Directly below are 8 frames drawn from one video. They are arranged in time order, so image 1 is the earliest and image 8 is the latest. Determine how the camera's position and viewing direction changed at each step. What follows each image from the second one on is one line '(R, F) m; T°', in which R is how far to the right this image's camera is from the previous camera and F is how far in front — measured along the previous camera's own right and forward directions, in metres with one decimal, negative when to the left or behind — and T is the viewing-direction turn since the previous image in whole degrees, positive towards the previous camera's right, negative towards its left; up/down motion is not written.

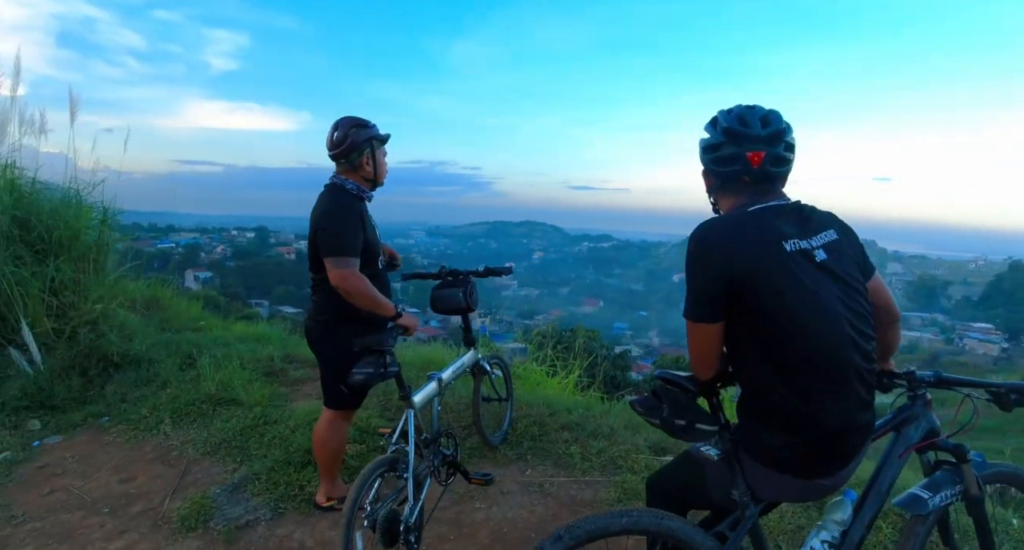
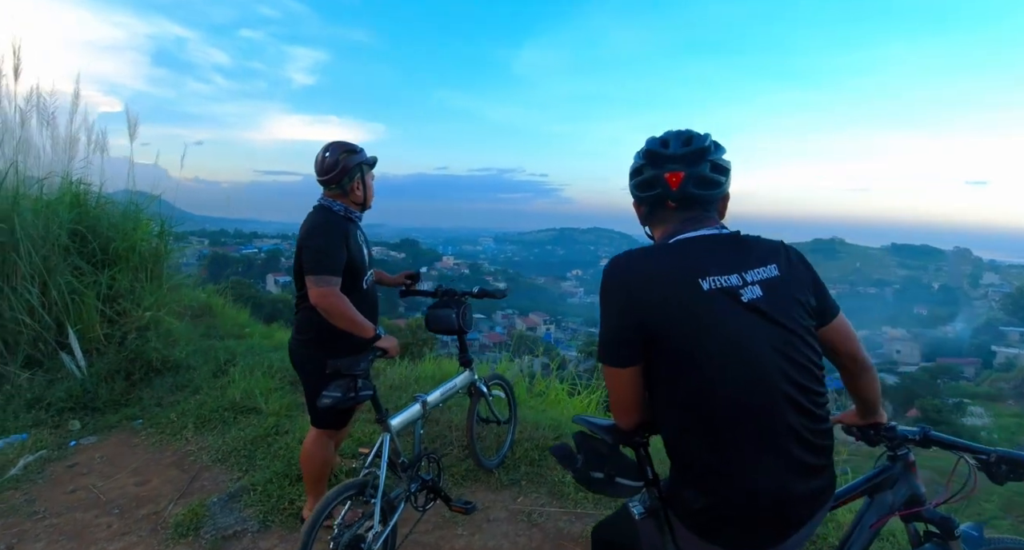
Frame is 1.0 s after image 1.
(+0.4, +0.1) m; -7°
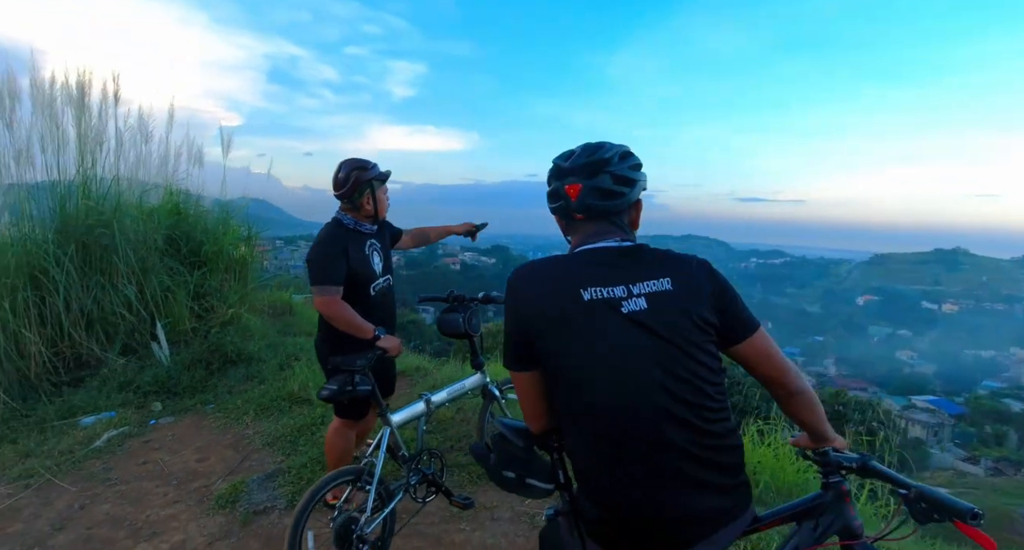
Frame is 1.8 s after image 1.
(+0.5, 0.0) m; -10°
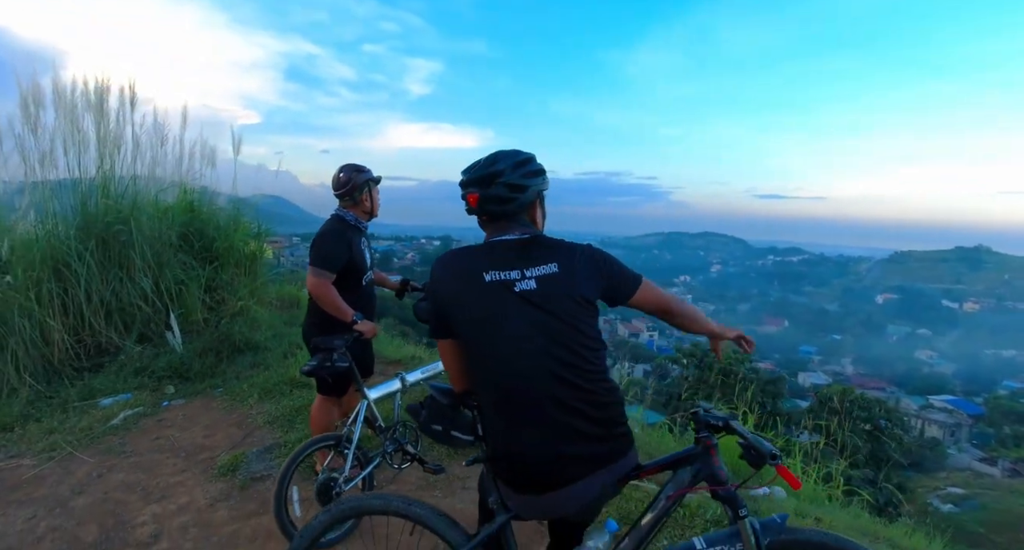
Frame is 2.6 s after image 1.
(+0.3, -0.3) m; -2°
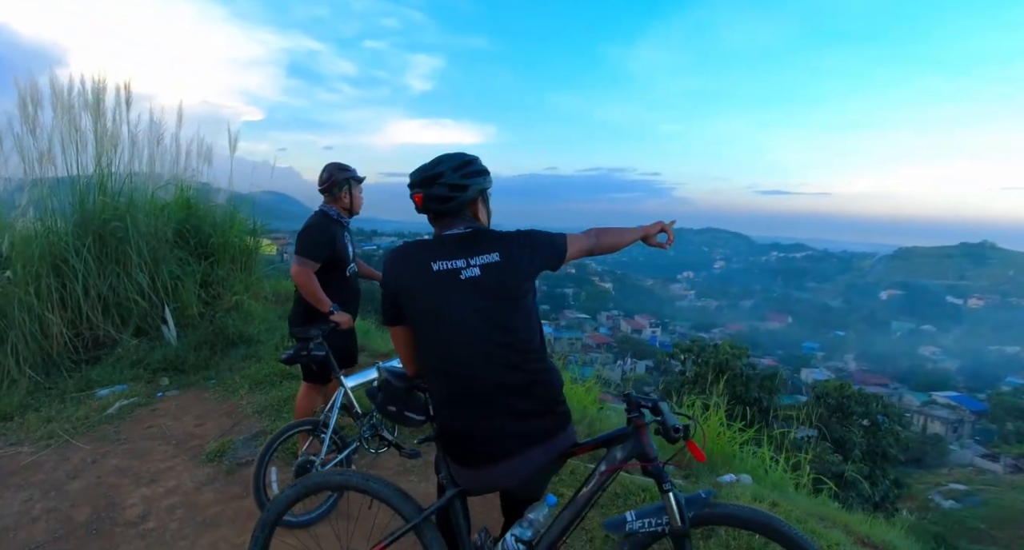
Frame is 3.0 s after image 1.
(+0.2, -0.1) m; 0°
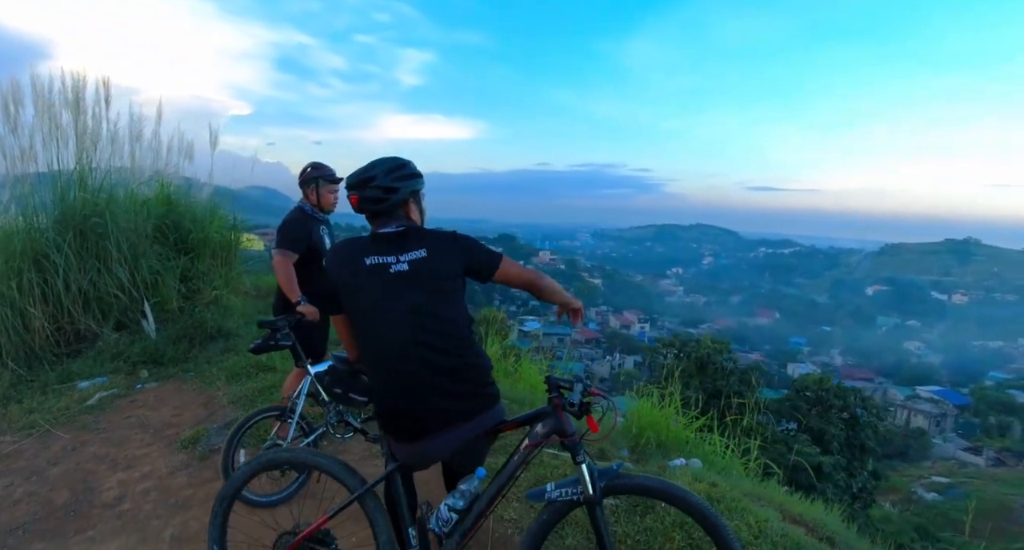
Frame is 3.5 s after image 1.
(+0.2, -0.2) m; +1°
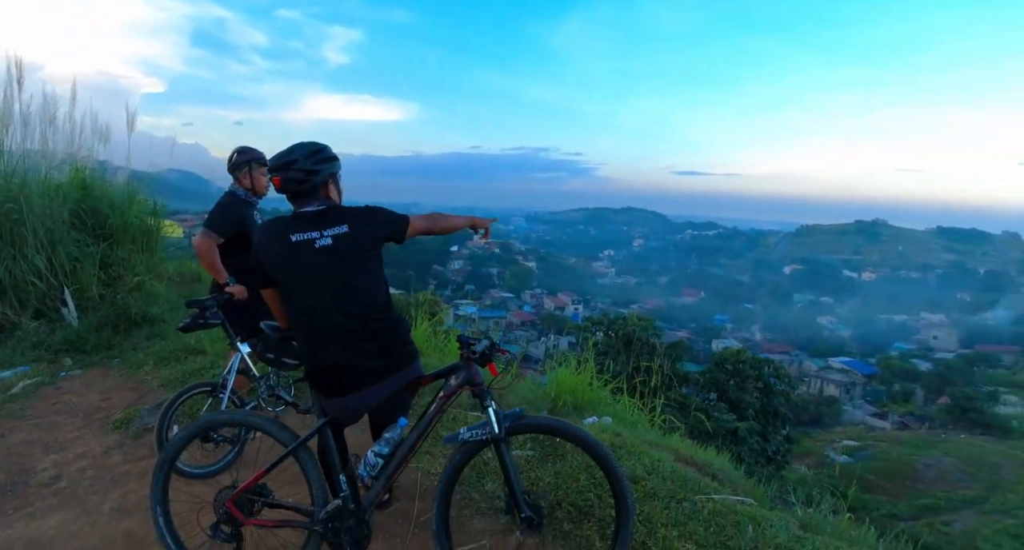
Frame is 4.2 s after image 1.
(+0.1, -0.3) m; +7°
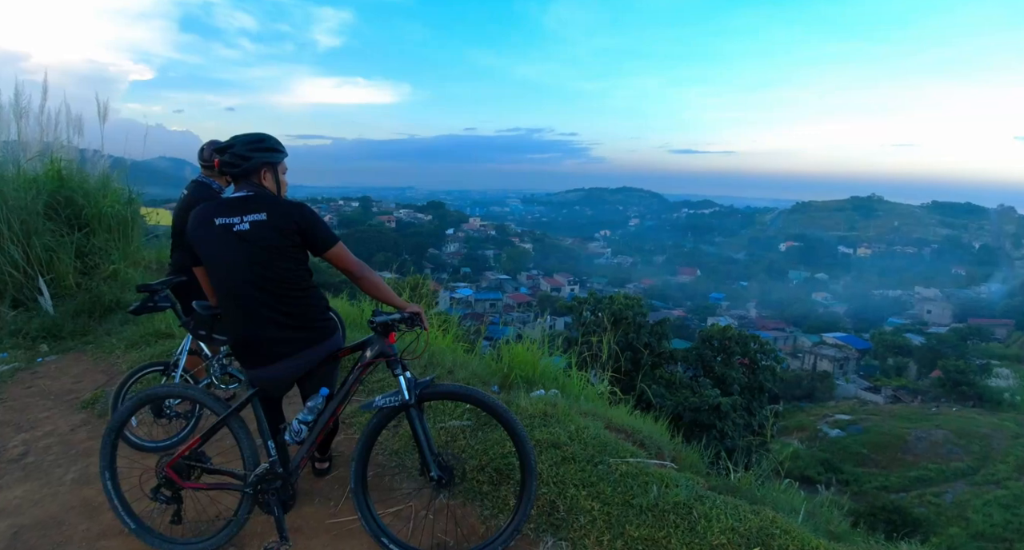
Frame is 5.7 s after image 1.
(+0.5, -0.2) m; 0°
